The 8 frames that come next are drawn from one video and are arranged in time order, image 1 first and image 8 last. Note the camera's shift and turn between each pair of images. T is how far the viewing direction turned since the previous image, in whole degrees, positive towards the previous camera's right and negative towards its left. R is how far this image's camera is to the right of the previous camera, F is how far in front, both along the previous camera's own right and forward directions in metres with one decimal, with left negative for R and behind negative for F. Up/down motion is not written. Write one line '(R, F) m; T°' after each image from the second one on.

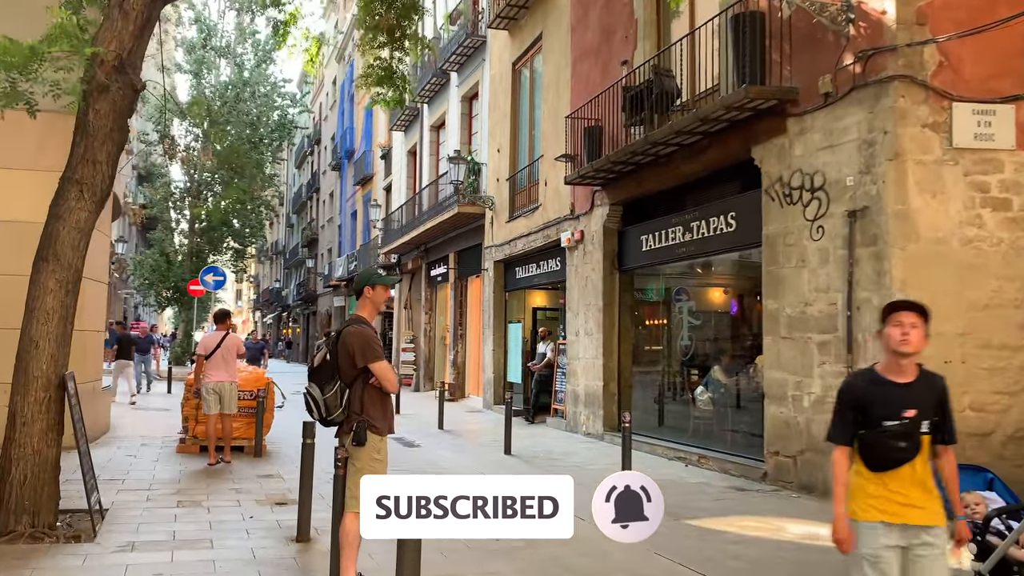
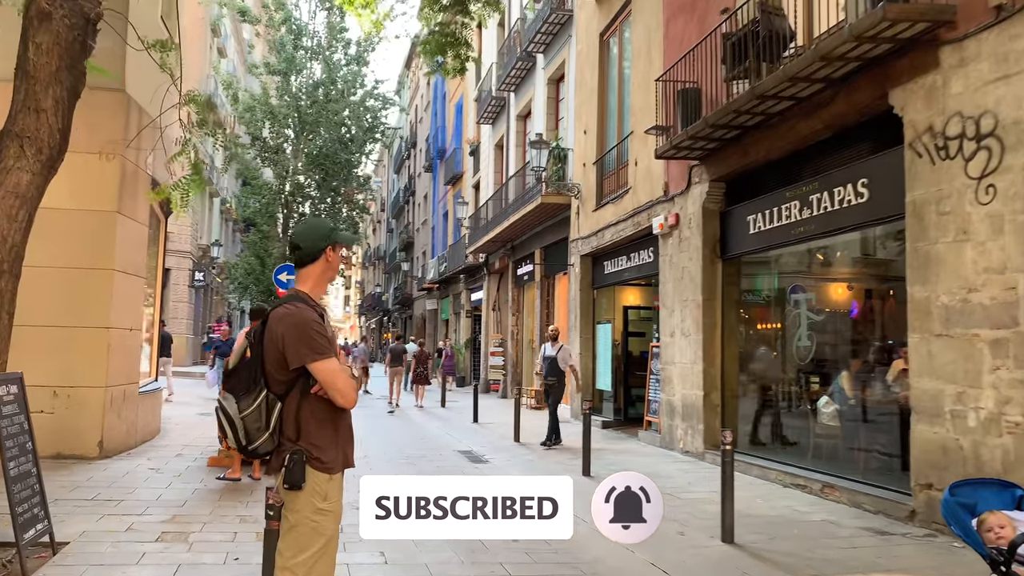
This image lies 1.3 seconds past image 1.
(+0.3, +1.5) m; -8°
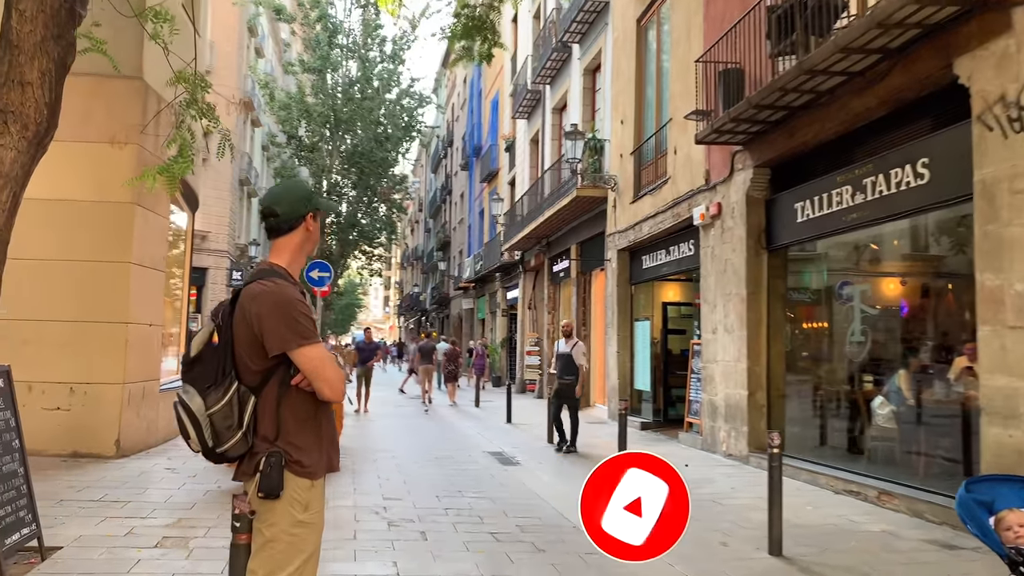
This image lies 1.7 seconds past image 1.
(+0.1, +0.5) m; -3°
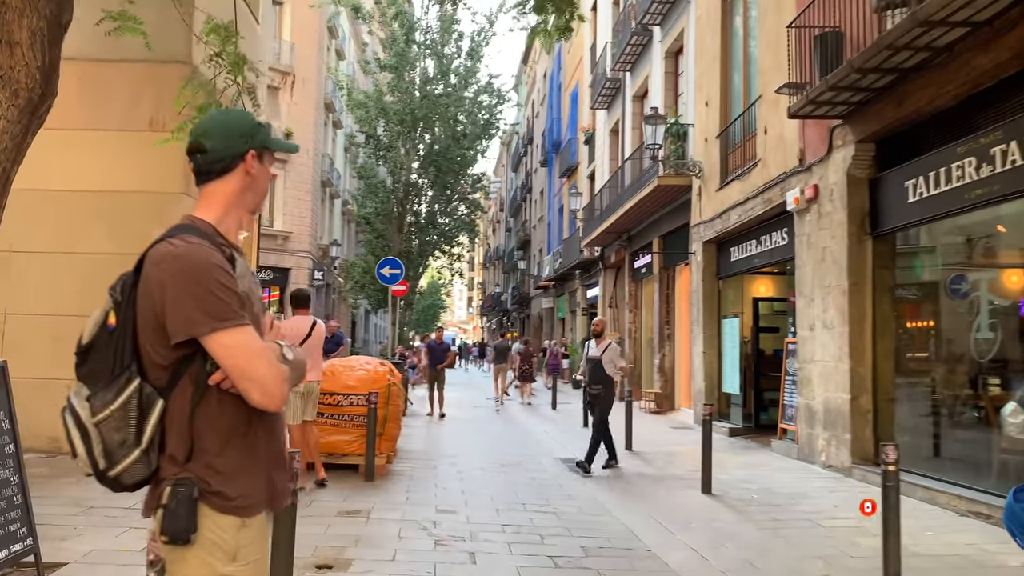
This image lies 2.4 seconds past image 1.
(+0.2, +0.7) m; -6°
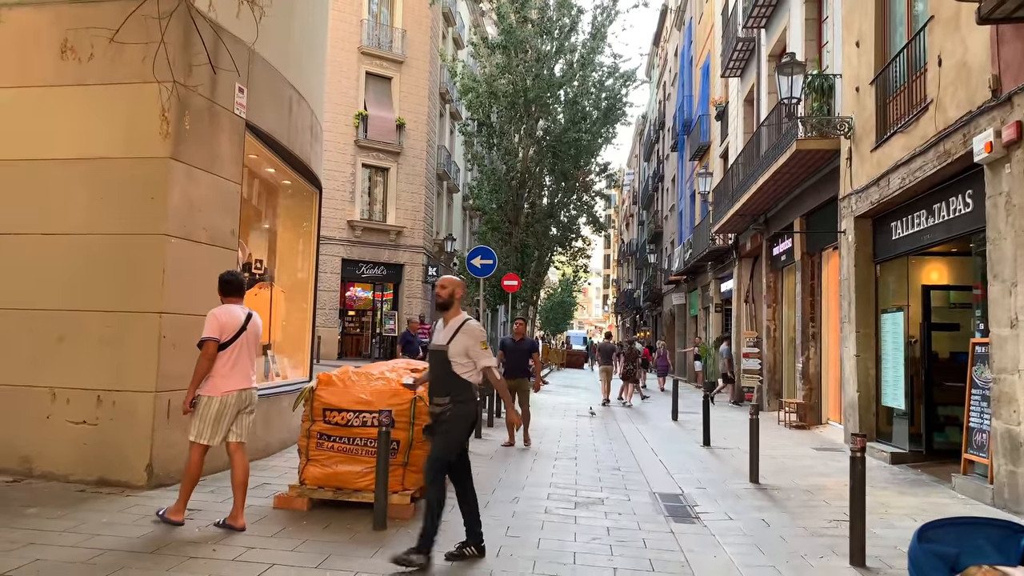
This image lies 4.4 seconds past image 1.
(+0.6, +2.1) m; -10°
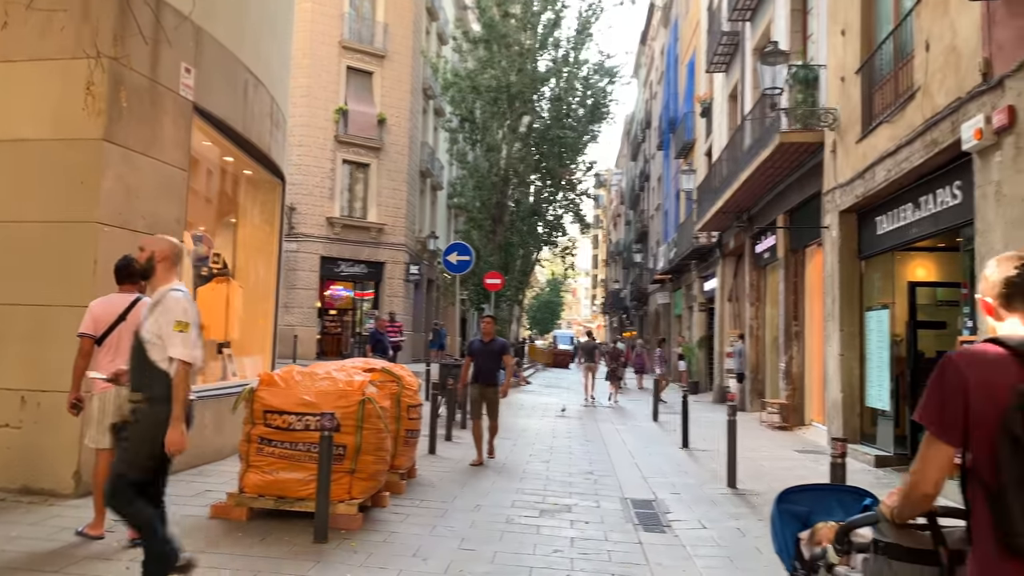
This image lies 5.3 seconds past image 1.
(+0.2, +0.4) m; +1°
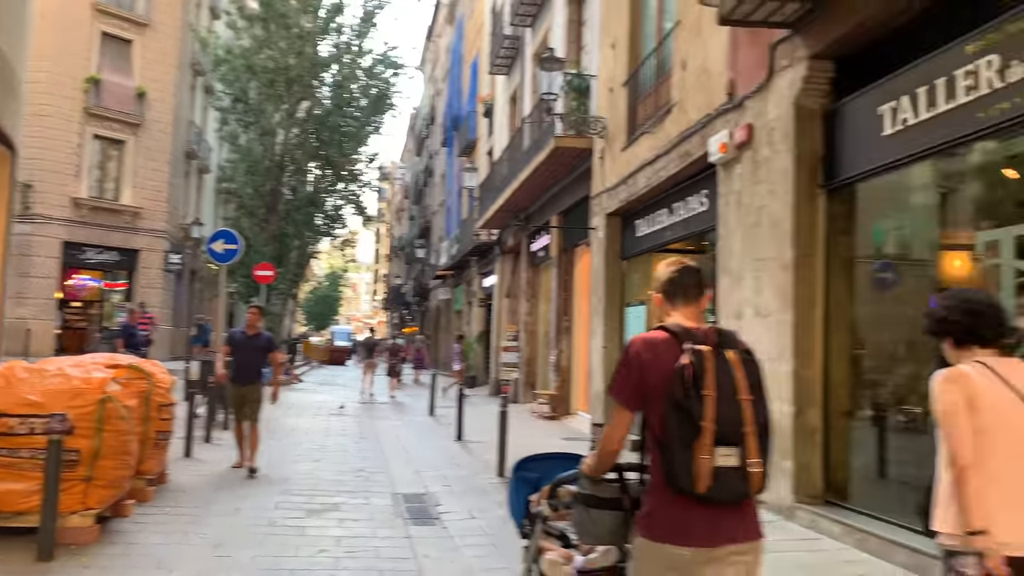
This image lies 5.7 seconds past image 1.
(+0.1, +0.1) m; +15°
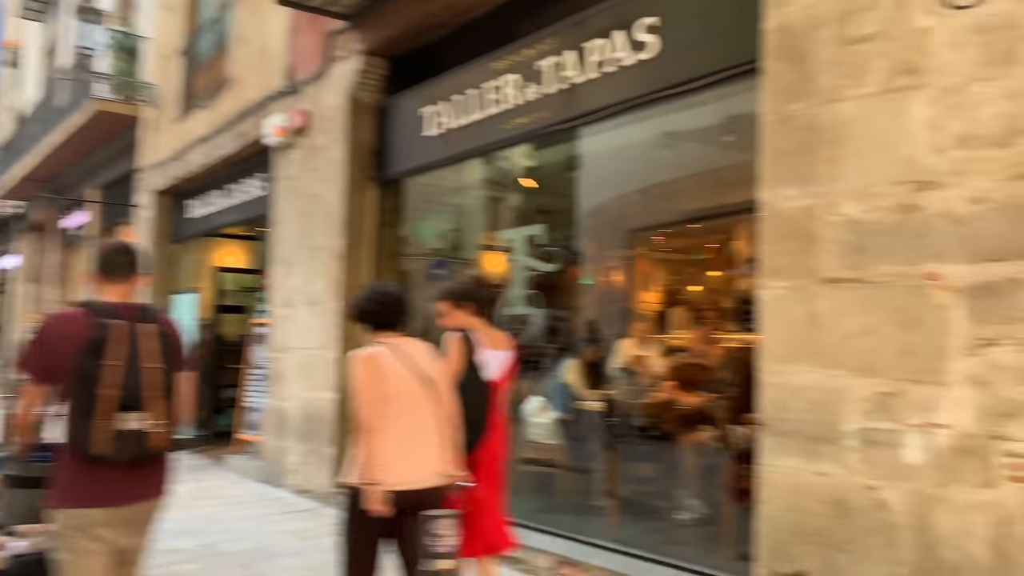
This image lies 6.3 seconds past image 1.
(+0.2, +0.1) m; +30°
